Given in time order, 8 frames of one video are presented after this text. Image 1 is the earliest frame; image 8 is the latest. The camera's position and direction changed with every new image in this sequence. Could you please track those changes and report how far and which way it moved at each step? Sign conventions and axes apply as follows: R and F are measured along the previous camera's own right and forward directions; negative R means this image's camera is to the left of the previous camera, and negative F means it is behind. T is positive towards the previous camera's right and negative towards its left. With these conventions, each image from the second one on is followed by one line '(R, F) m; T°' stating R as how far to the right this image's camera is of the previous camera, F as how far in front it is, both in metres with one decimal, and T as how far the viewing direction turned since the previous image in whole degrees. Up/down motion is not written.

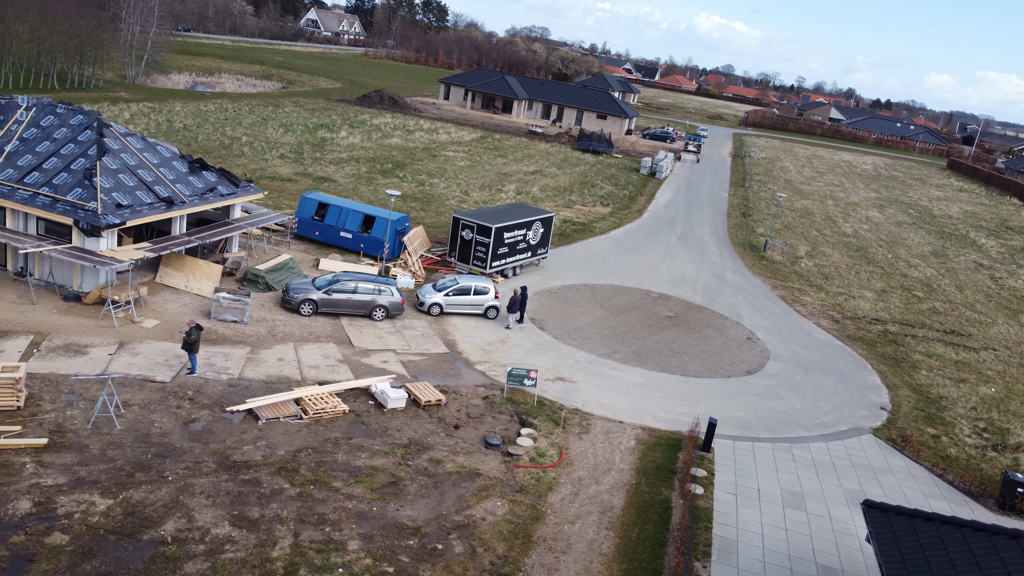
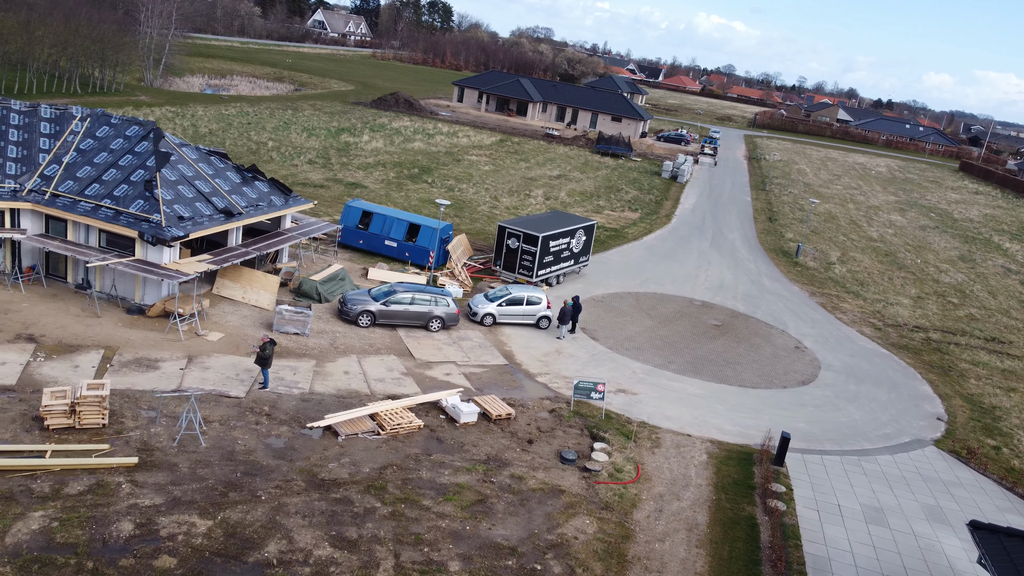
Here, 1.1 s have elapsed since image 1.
(-1.7, +0.1) m; 0°
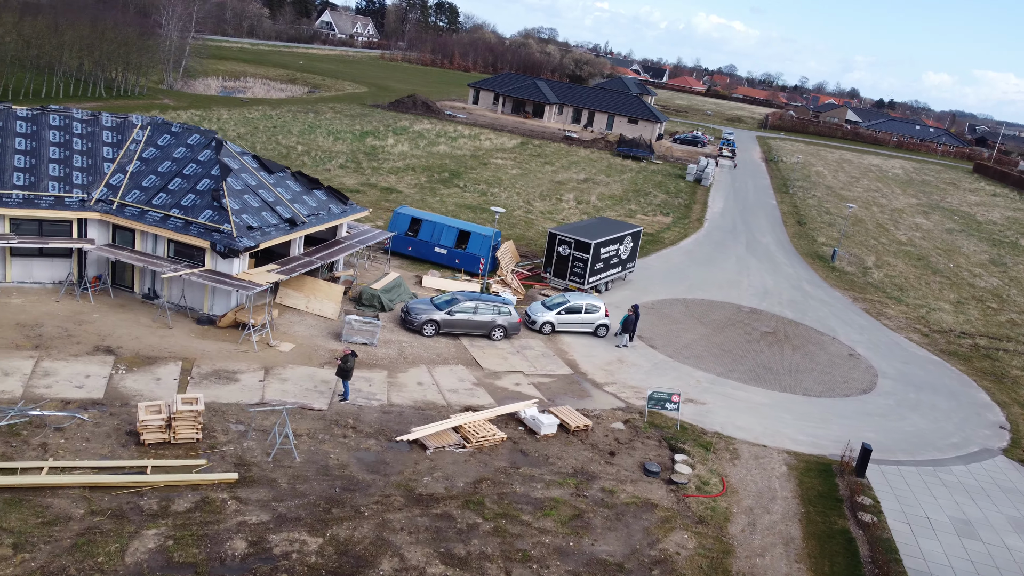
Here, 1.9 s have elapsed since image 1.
(-1.9, +0.1) m; 0°
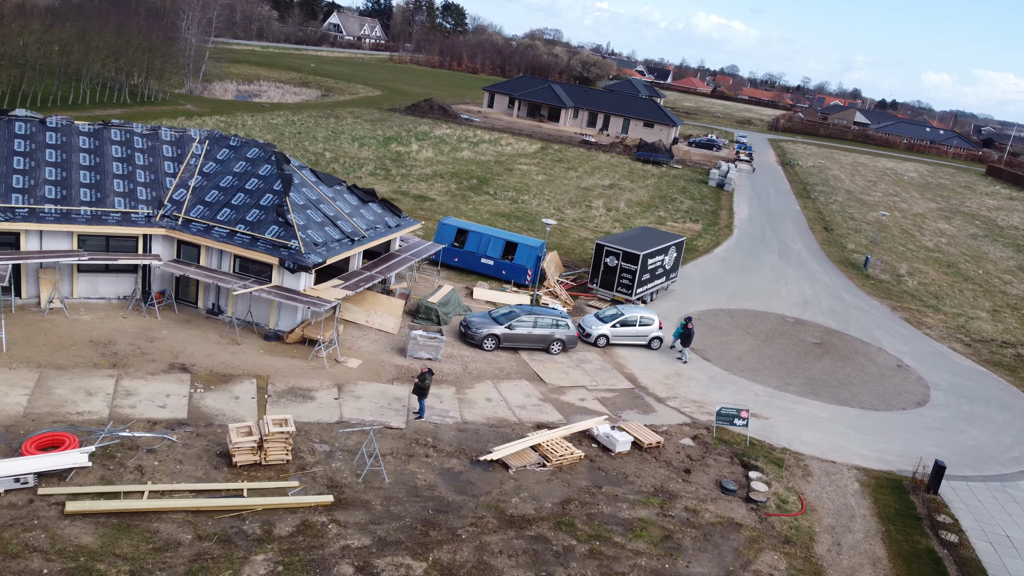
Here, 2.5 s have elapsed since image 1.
(-1.7, 0.0) m; 0°
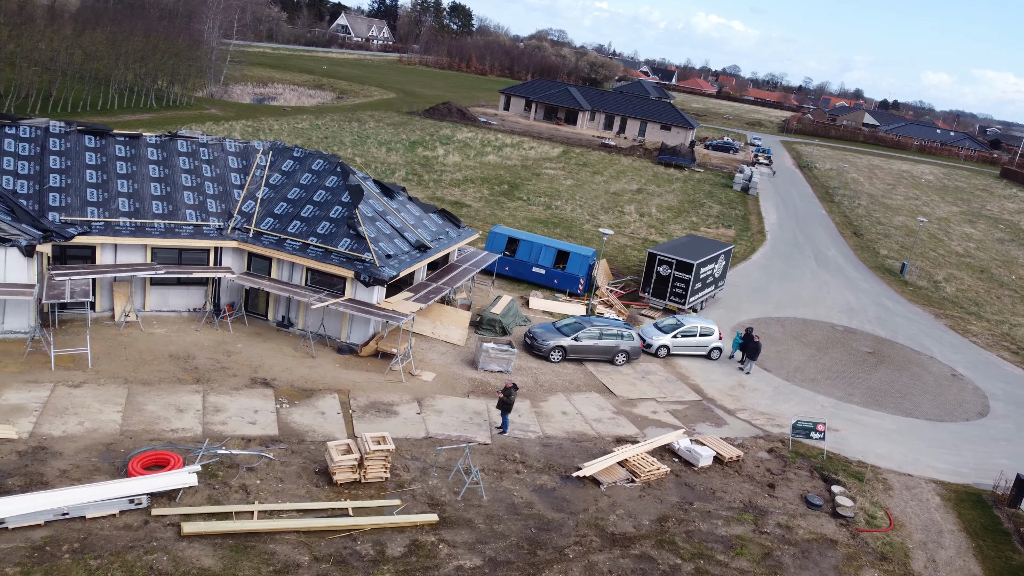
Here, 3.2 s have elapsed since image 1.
(-1.9, 0.0) m; 0°
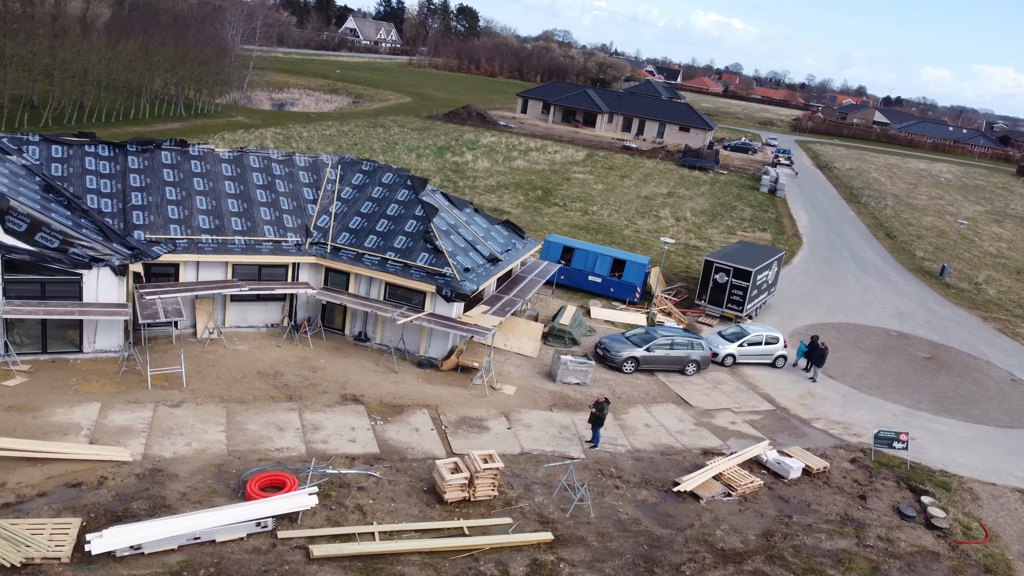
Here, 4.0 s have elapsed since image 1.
(-2.0, 0.0) m; 0°
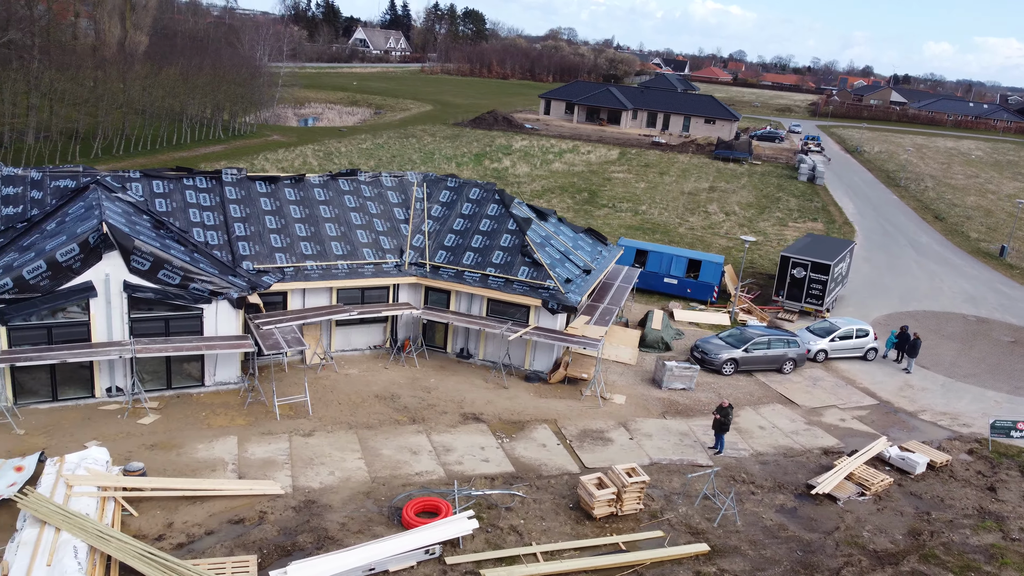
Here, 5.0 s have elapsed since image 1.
(-2.3, 0.0) m; -1°
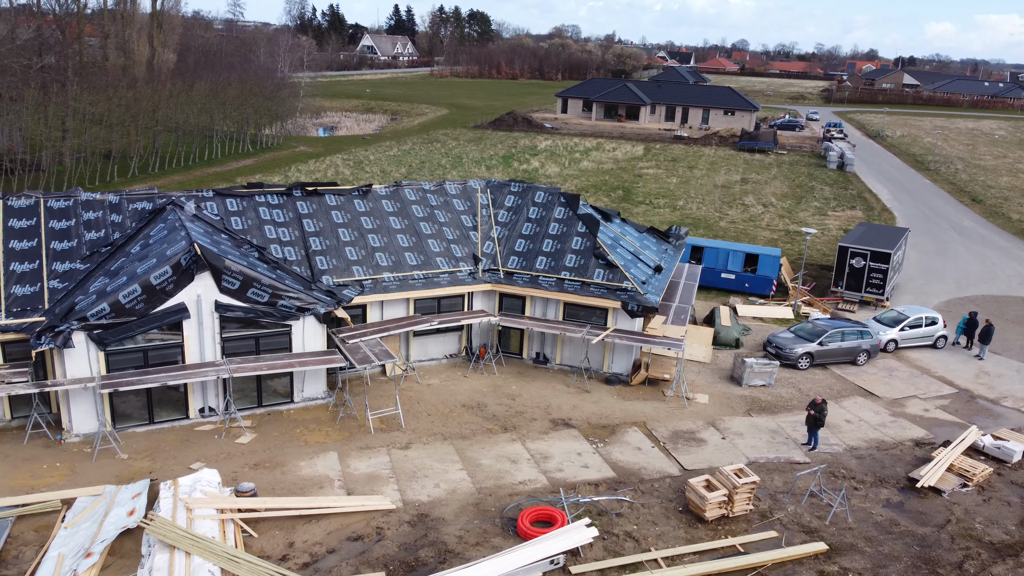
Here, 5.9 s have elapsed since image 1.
(-1.7, +0.1) m; -1°
